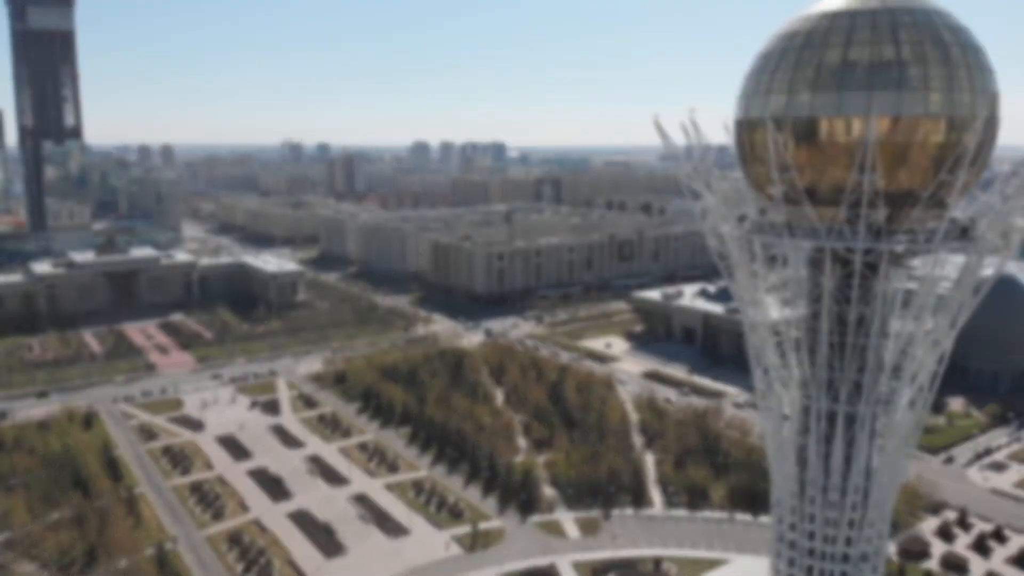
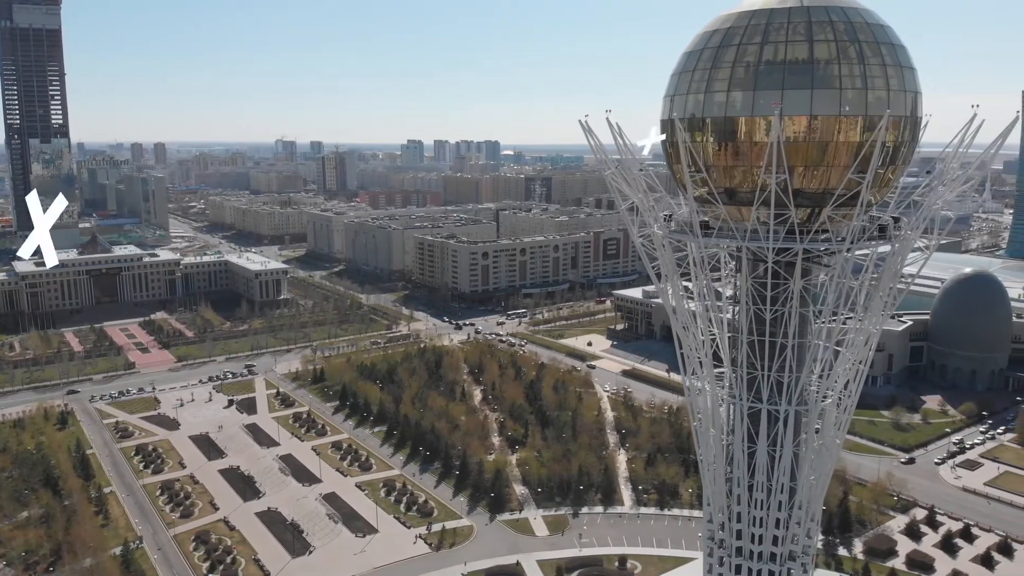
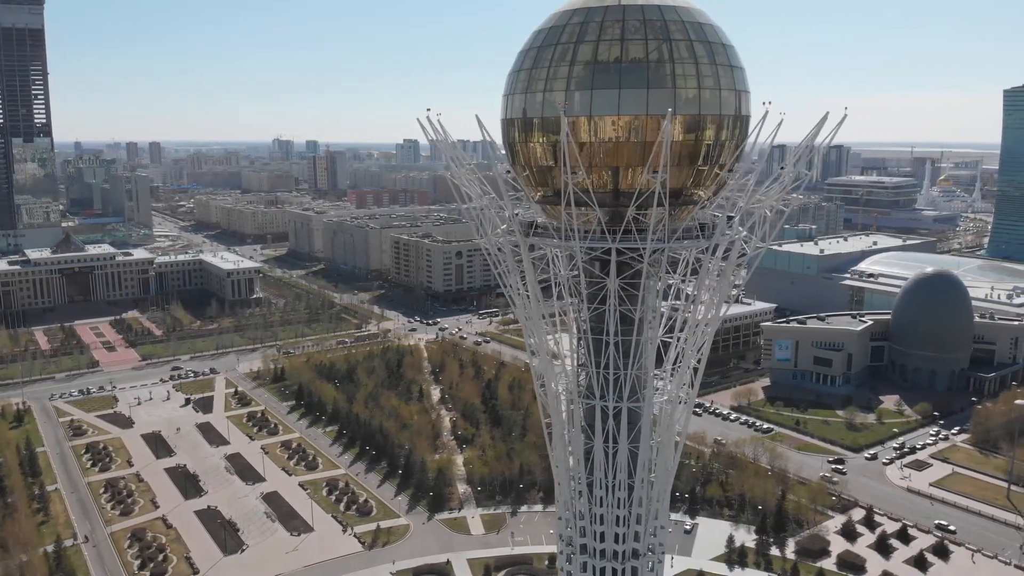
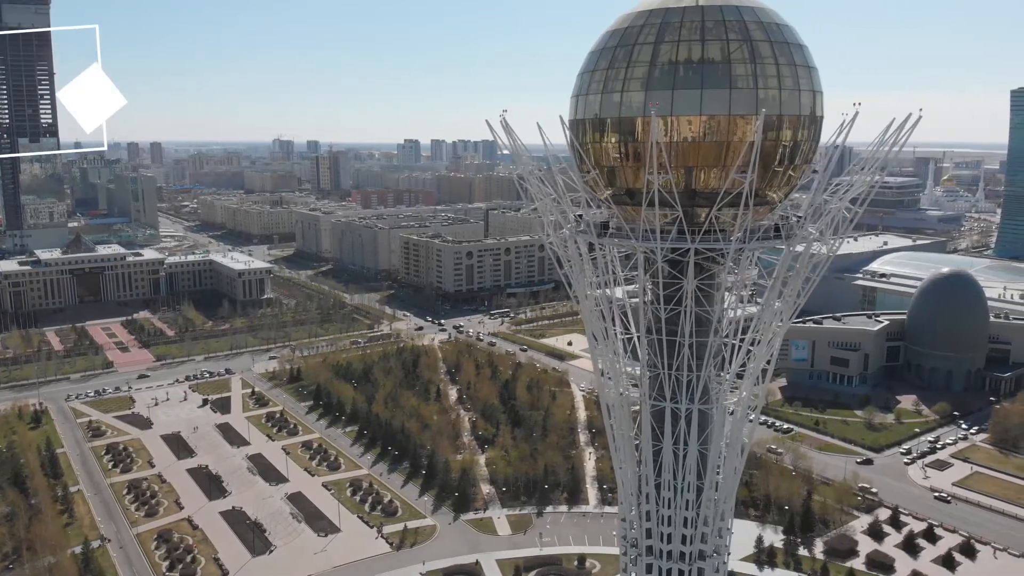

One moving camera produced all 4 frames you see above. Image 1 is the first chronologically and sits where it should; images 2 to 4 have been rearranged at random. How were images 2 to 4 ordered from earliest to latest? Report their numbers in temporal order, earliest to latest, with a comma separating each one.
2, 4, 3
